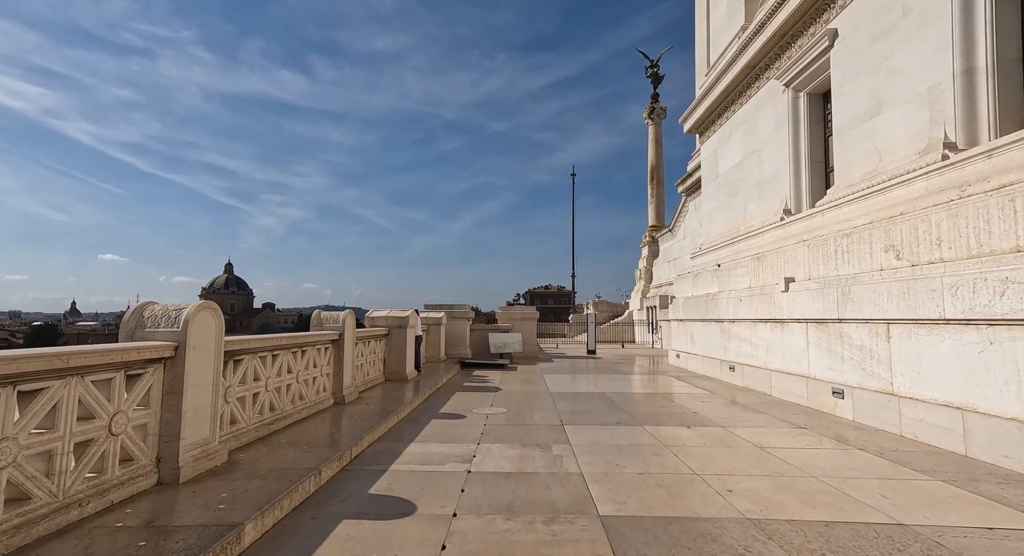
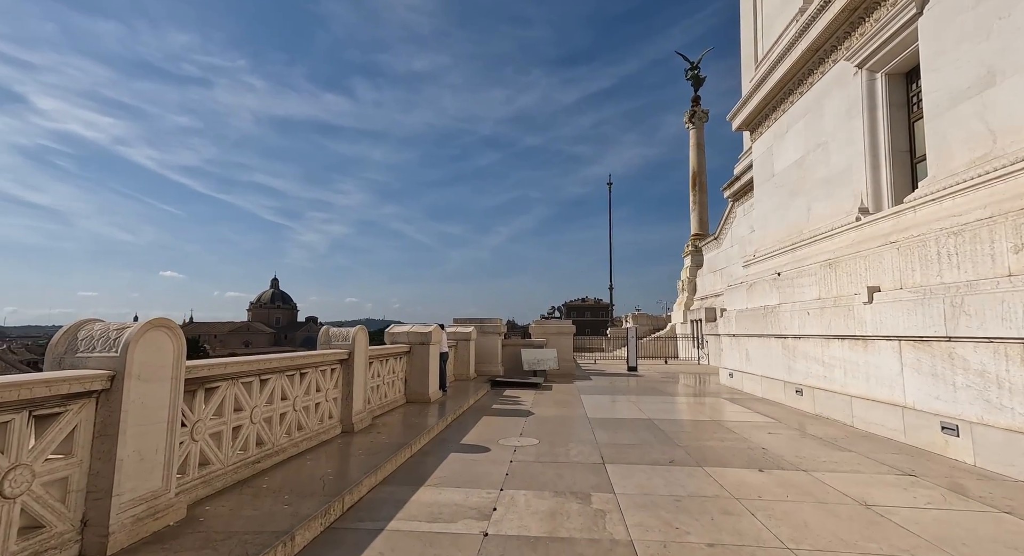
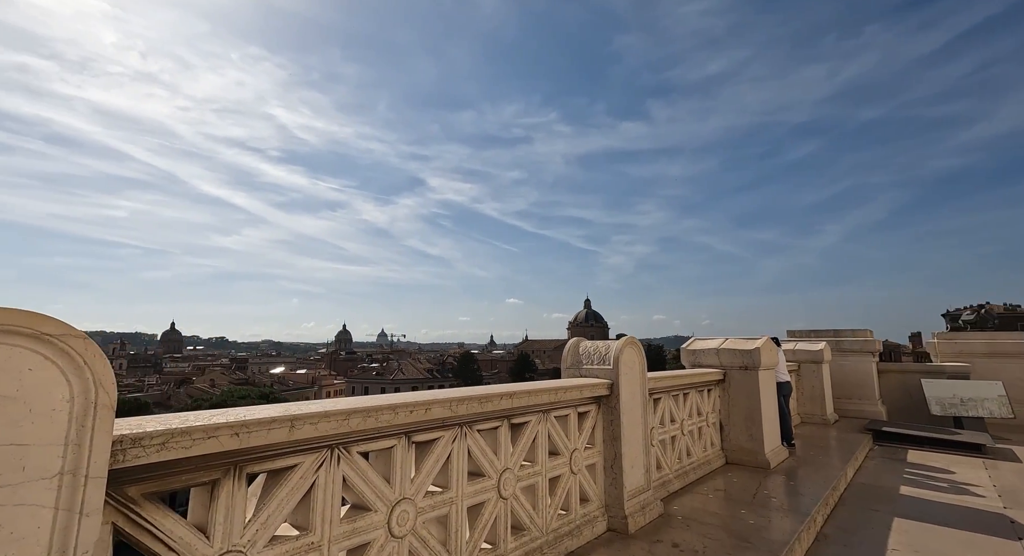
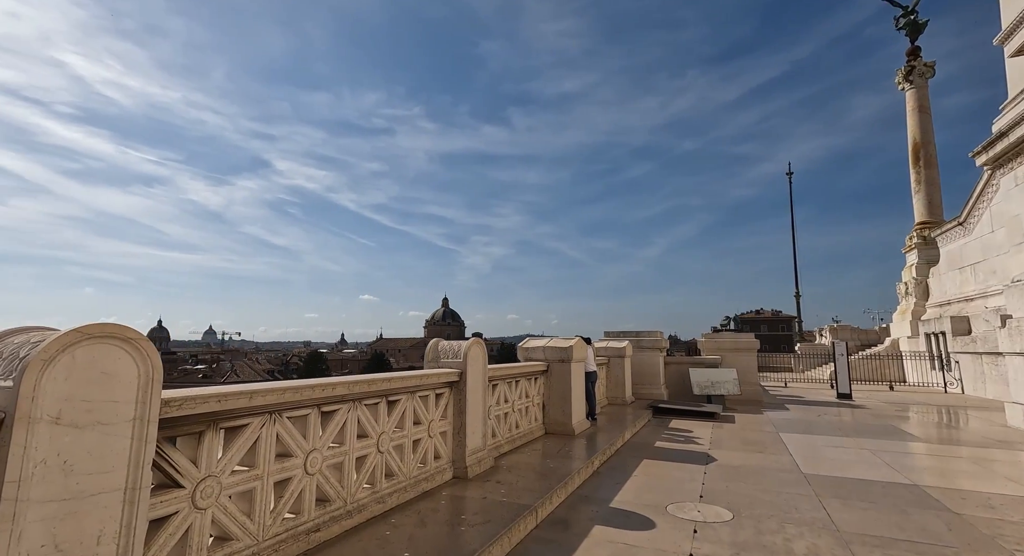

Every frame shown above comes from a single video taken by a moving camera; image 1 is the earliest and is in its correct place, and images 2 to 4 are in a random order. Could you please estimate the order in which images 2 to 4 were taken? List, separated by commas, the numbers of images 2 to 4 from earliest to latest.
2, 4, 3
